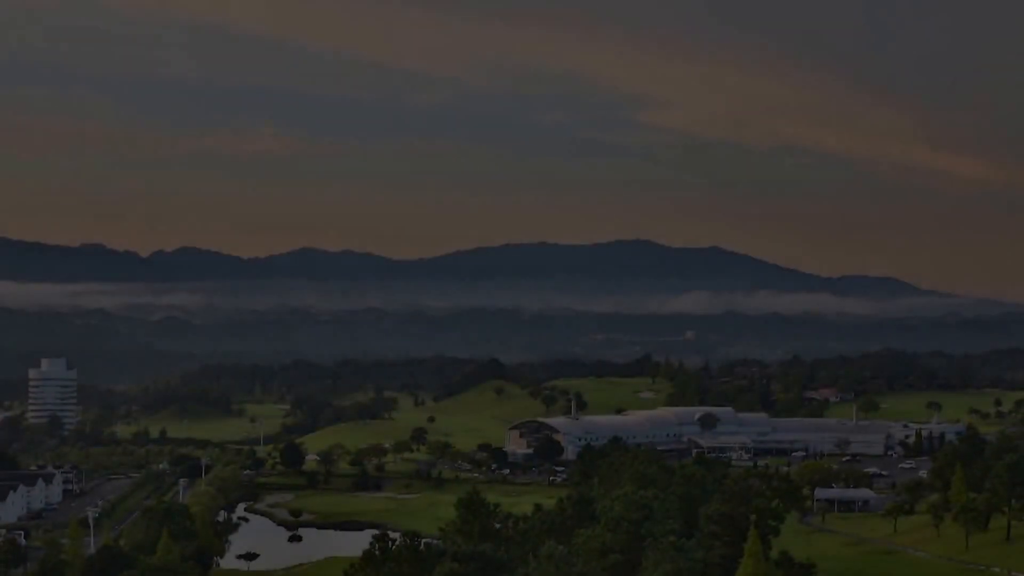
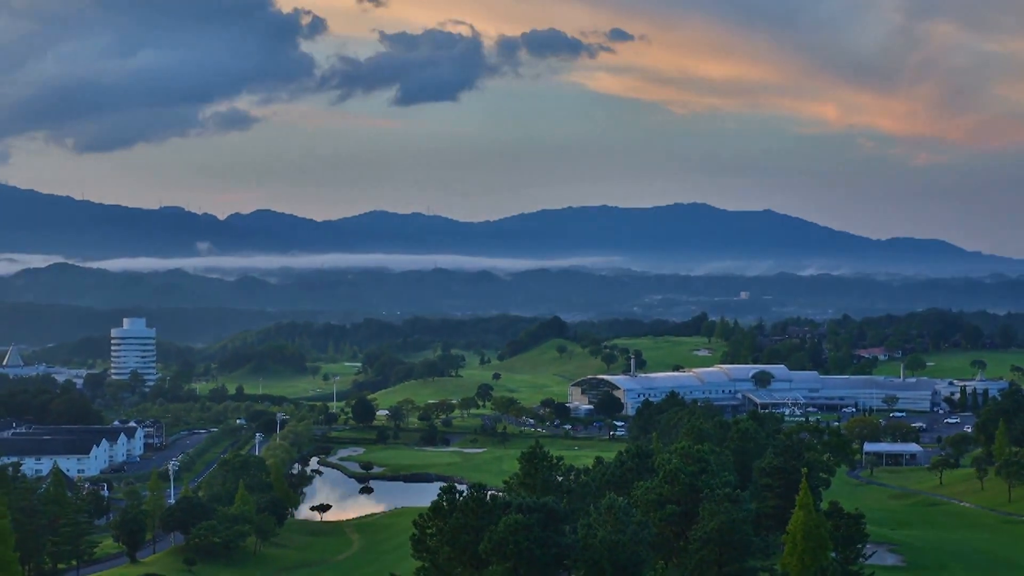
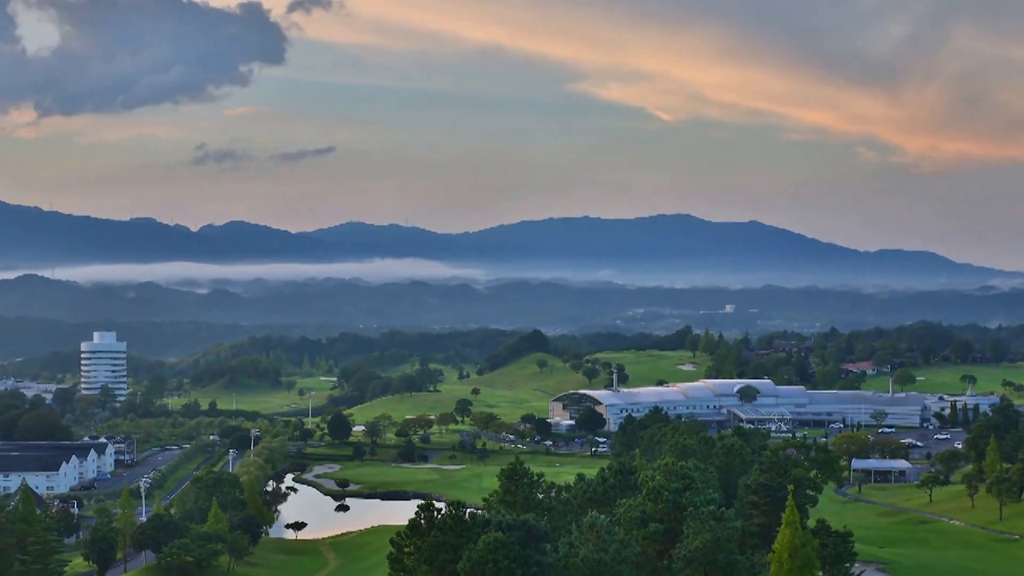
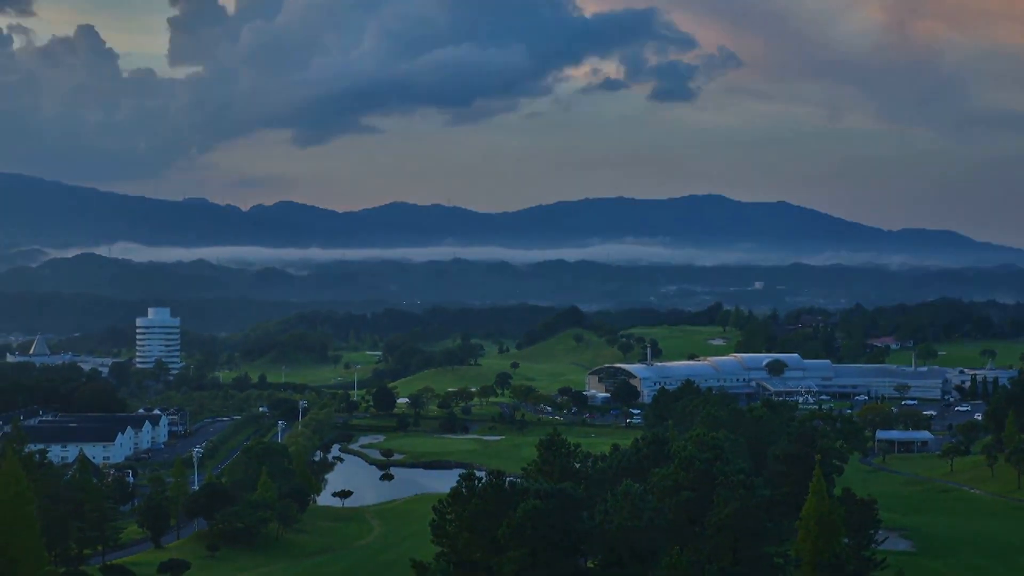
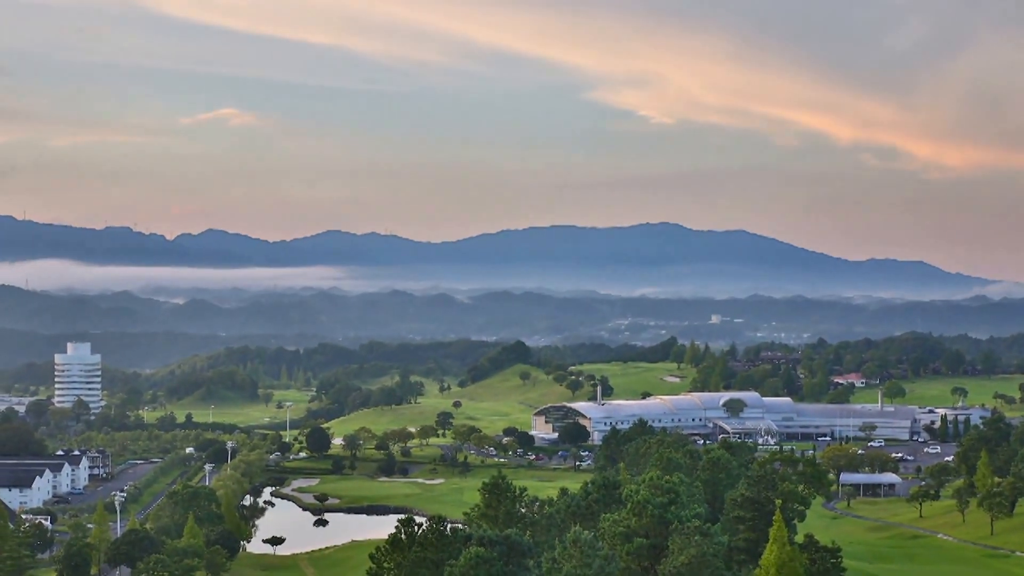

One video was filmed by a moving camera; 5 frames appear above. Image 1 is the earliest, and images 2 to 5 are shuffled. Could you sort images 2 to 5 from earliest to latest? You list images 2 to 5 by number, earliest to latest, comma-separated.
5, 3, 2, 4
